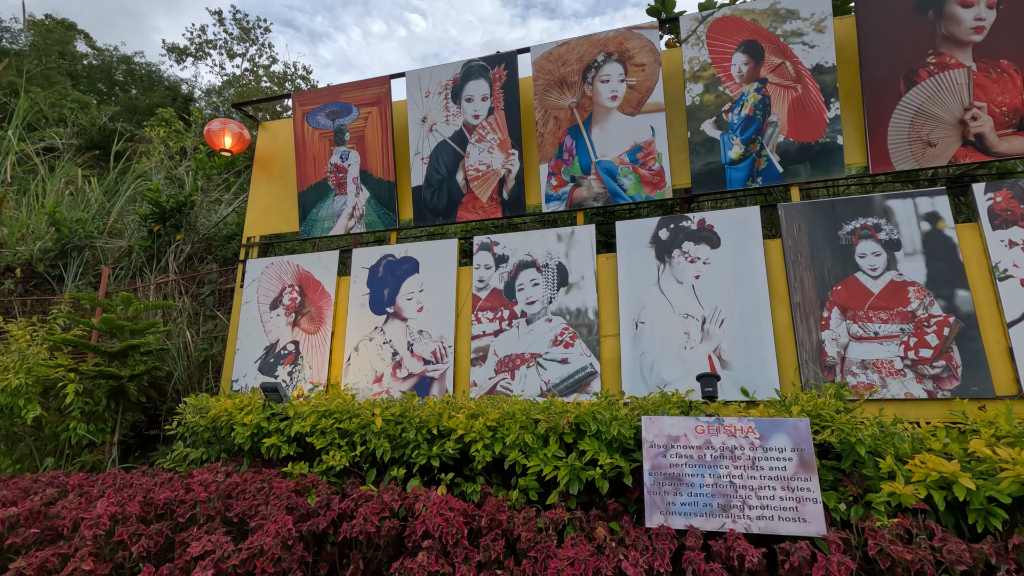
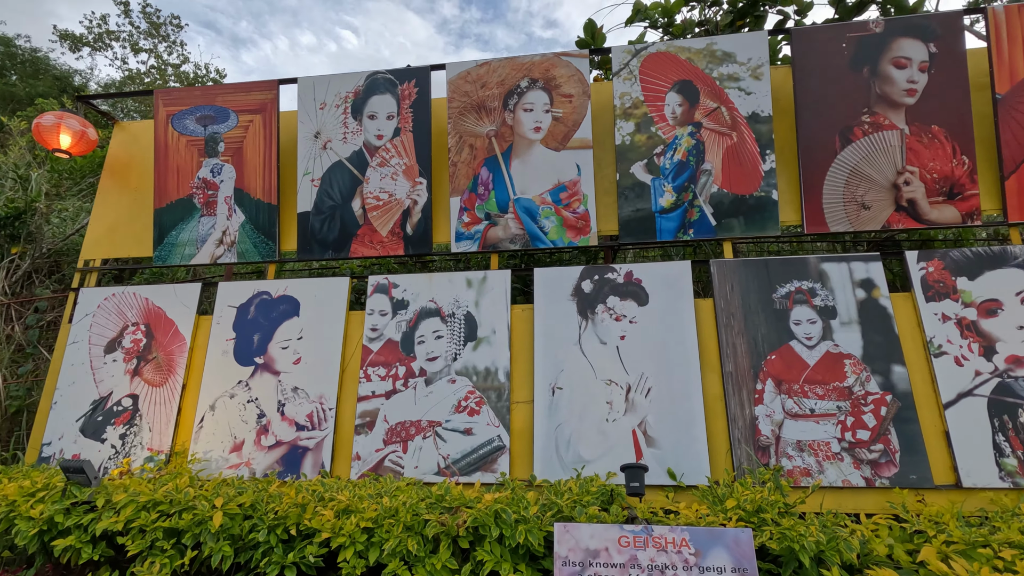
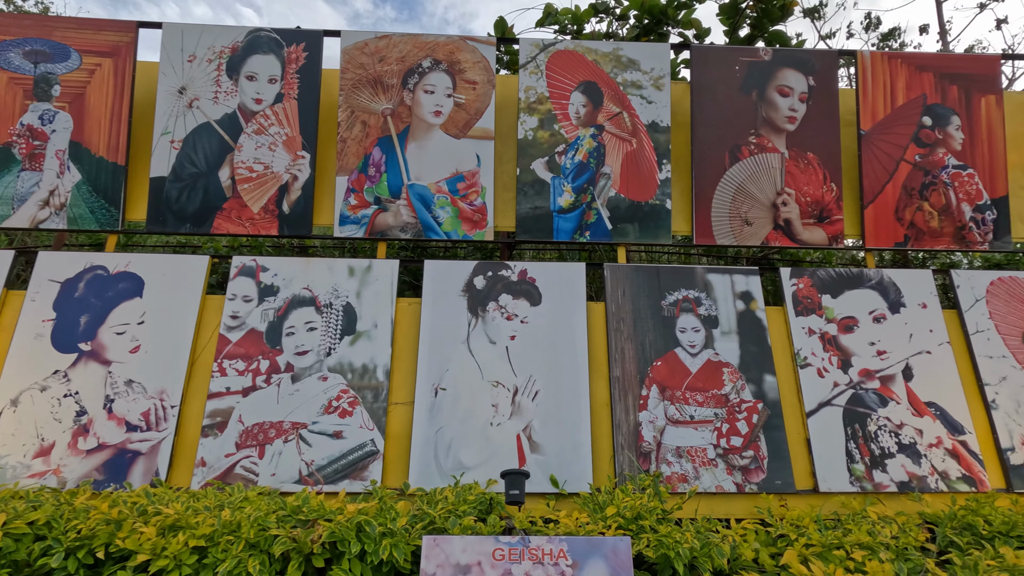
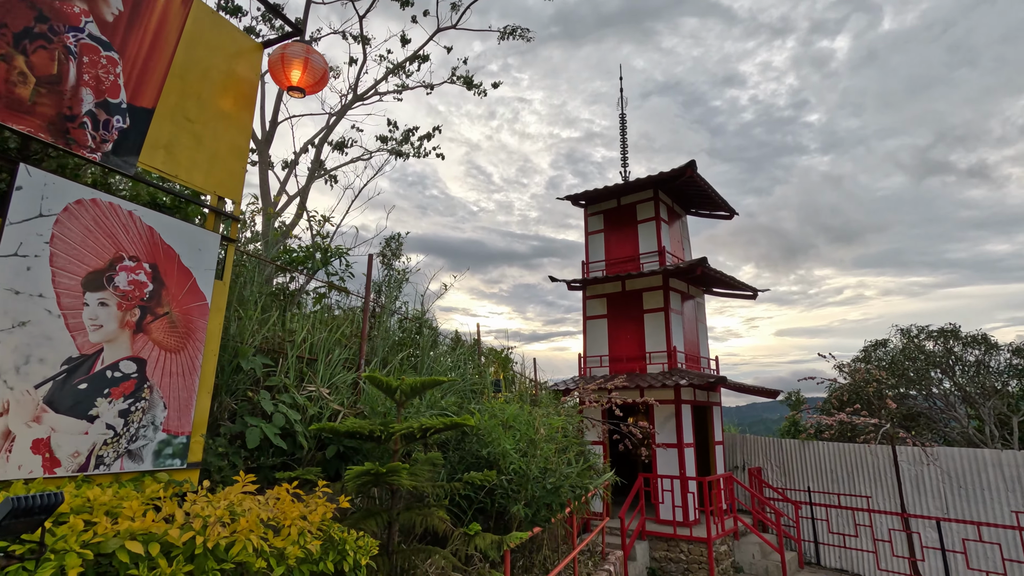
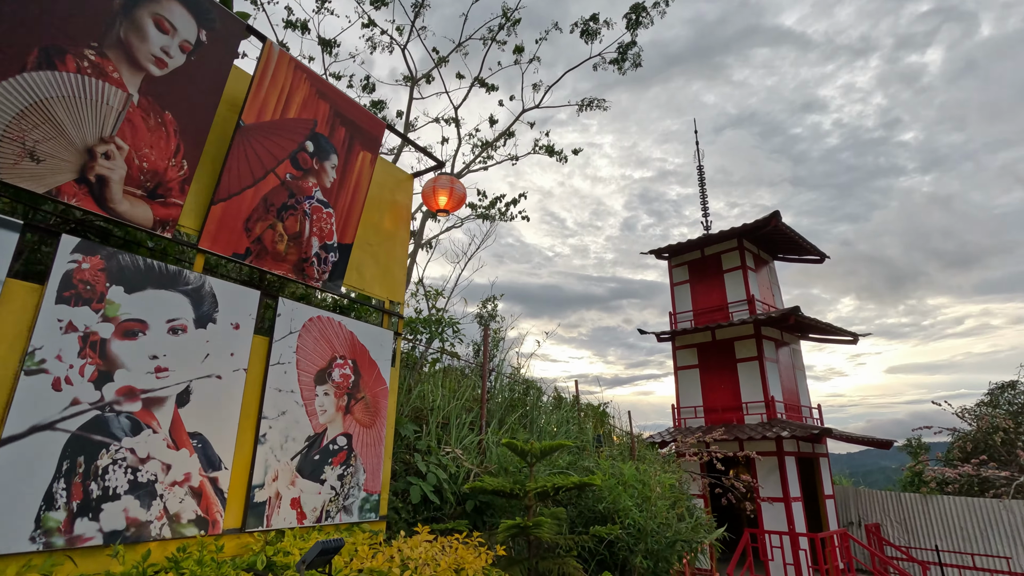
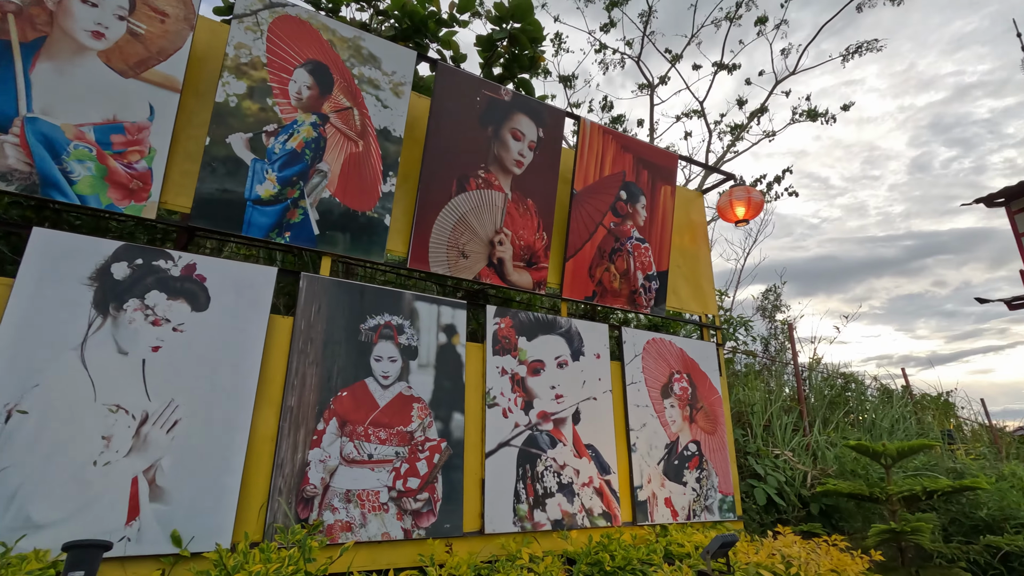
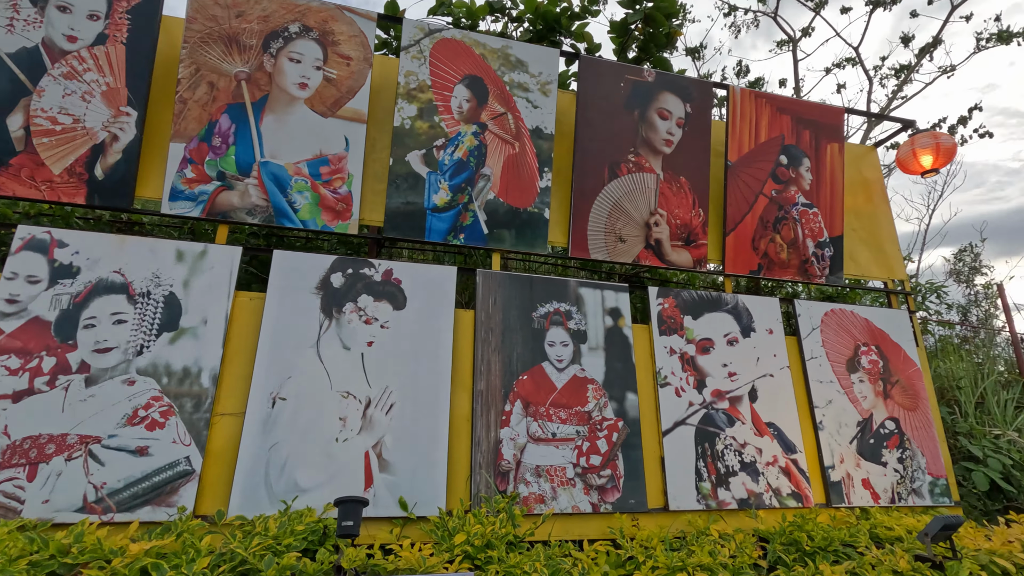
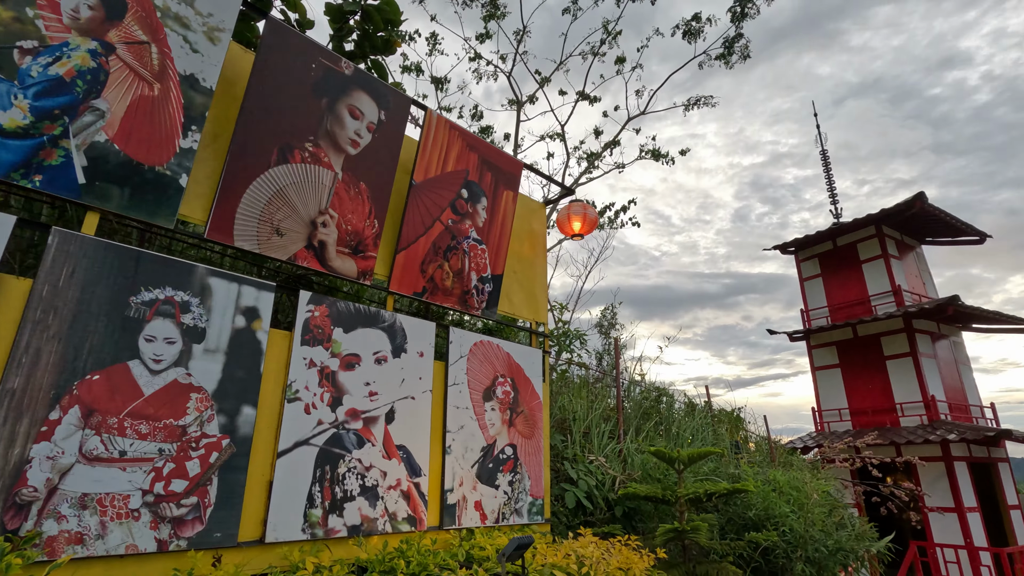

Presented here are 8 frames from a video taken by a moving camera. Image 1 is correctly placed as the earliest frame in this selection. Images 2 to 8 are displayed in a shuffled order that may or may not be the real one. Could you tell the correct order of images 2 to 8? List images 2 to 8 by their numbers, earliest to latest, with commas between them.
2, 3, 7, 6, 8, 5, 4
